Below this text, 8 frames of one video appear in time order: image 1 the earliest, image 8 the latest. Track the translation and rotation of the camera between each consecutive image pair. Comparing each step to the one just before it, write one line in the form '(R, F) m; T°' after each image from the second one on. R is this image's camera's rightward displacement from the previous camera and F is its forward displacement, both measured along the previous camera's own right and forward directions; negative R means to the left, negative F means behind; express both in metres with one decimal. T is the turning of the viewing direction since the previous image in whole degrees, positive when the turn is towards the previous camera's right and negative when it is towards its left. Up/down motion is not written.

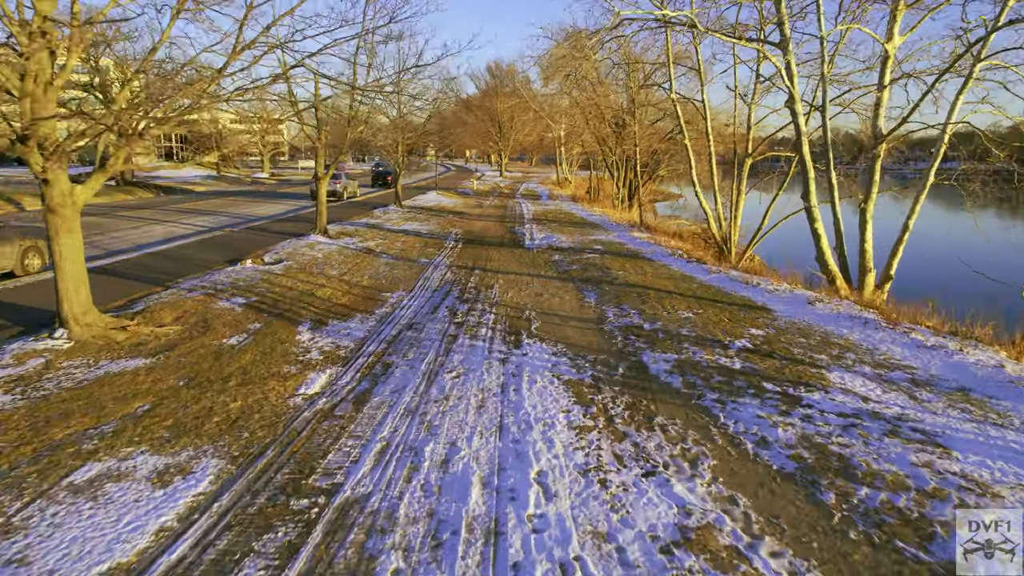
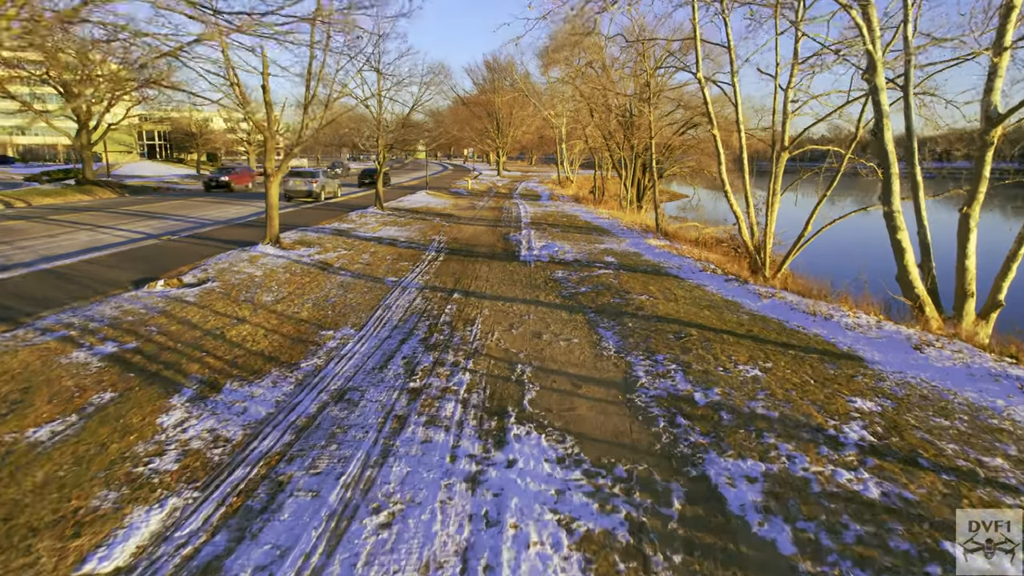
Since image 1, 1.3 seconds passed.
(+0.1, +2.3) m; 0°
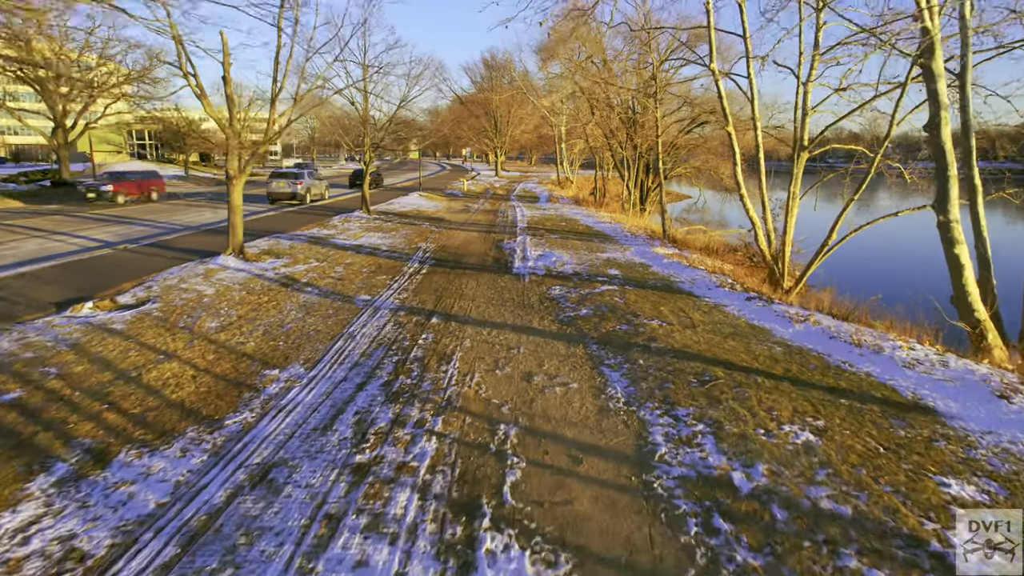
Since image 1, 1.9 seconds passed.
(+0.1, +1.2) m; 0°
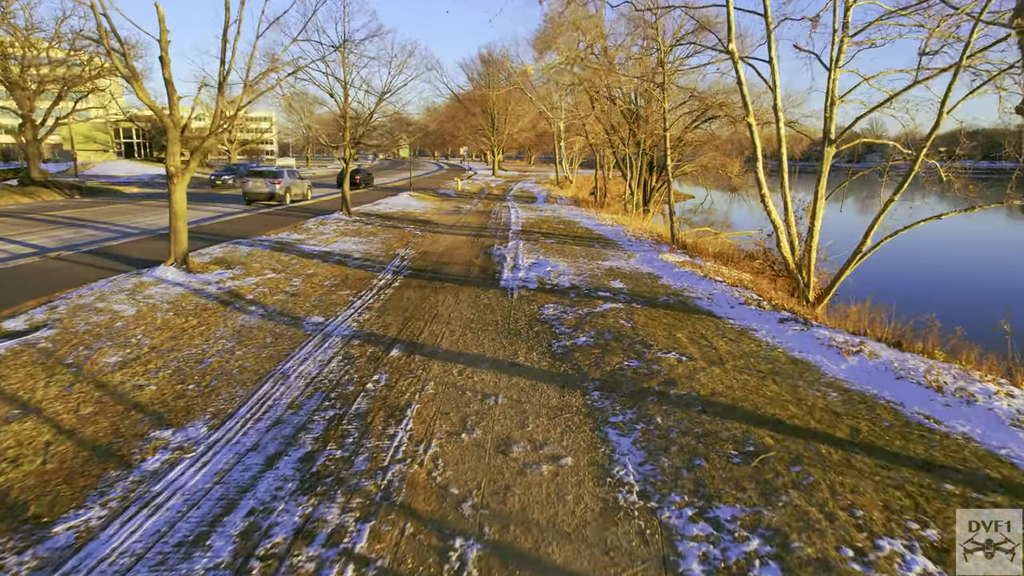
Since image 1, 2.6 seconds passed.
(+0.1, +1.4) m; 0°
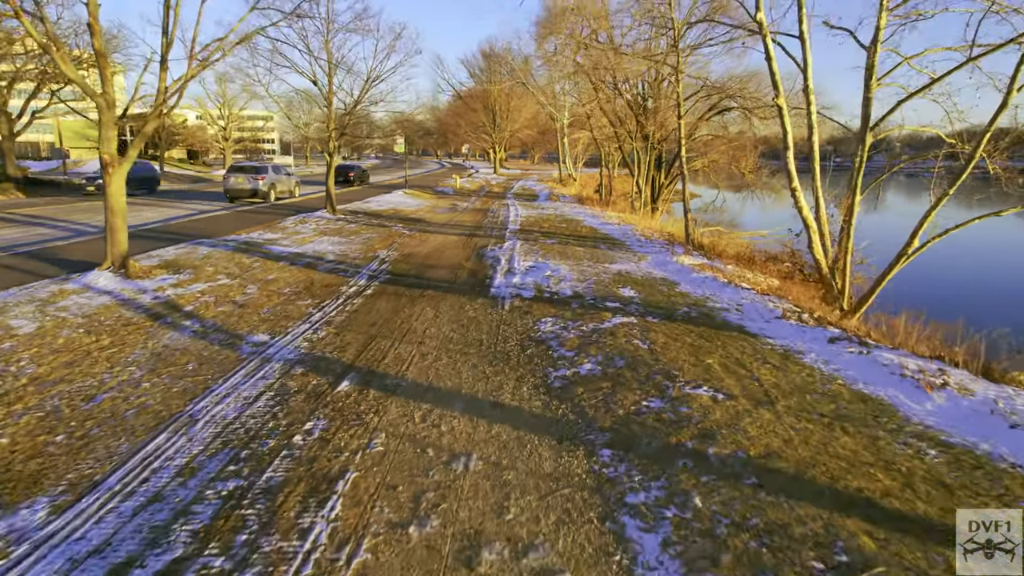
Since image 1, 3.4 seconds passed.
(+0.1, +1.2) m; 0°
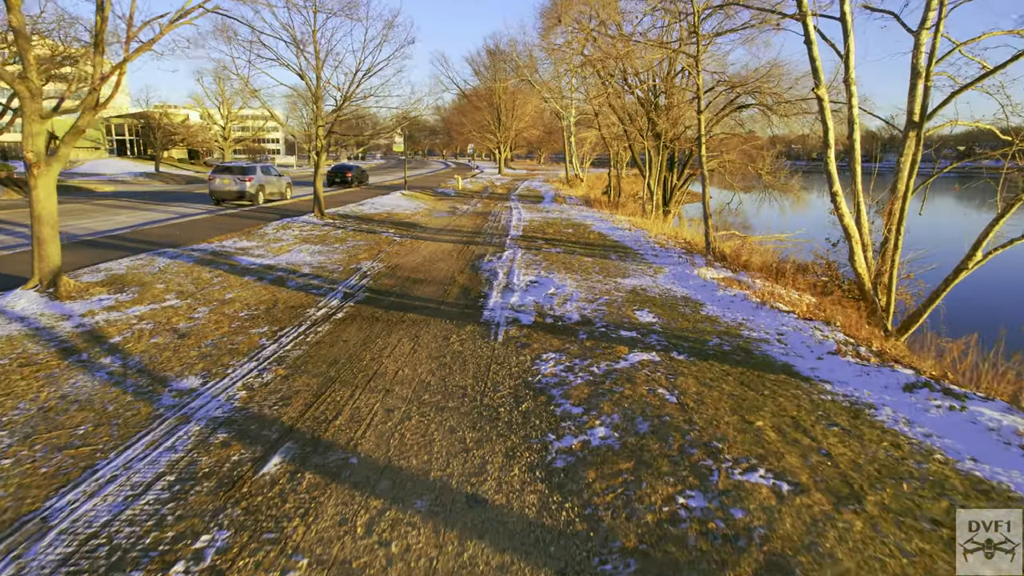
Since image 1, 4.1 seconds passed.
(+0.1, +1.1) m; 0°
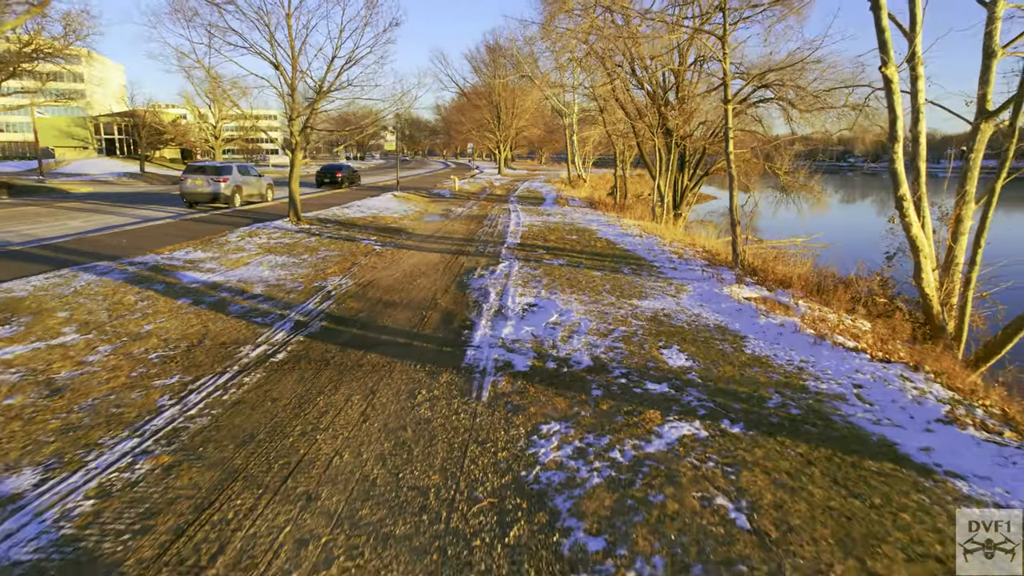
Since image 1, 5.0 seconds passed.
(+0.1, +1.4) m; 0°
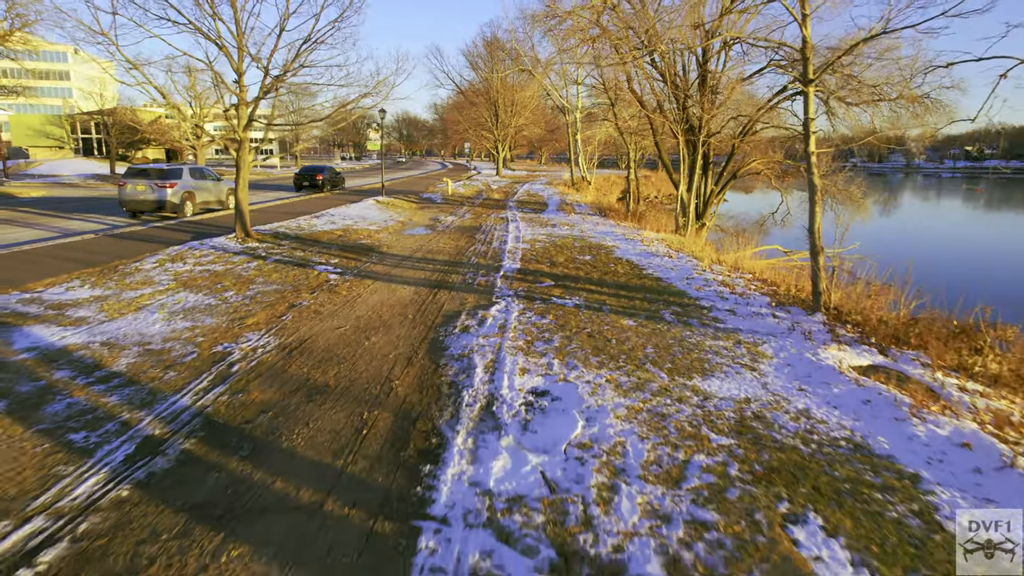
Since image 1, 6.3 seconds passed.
(0.0, +2.4) m; 0°
